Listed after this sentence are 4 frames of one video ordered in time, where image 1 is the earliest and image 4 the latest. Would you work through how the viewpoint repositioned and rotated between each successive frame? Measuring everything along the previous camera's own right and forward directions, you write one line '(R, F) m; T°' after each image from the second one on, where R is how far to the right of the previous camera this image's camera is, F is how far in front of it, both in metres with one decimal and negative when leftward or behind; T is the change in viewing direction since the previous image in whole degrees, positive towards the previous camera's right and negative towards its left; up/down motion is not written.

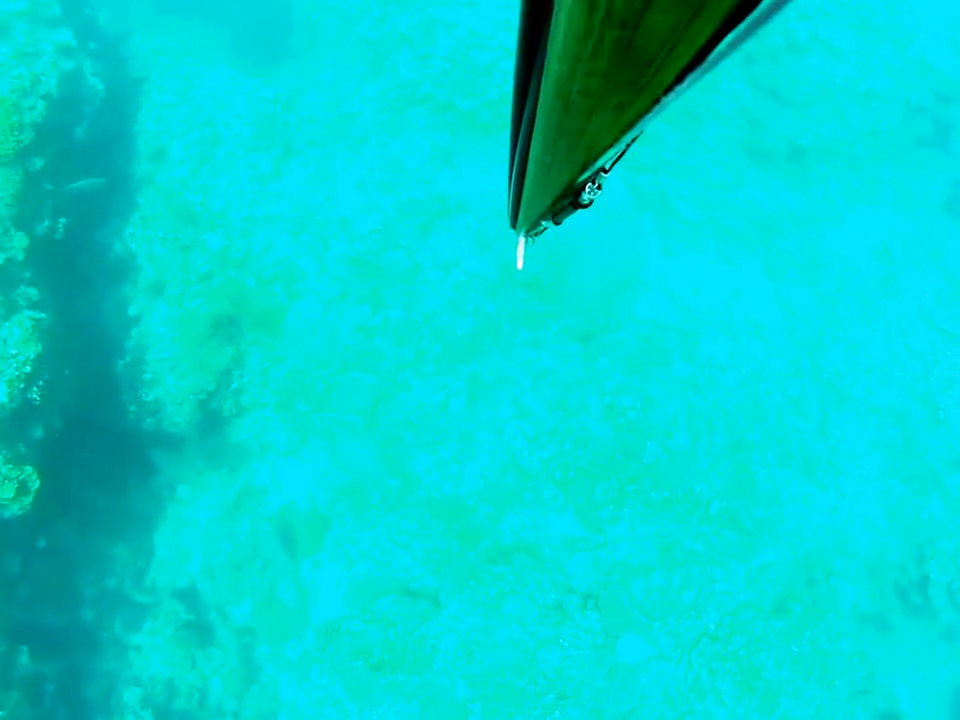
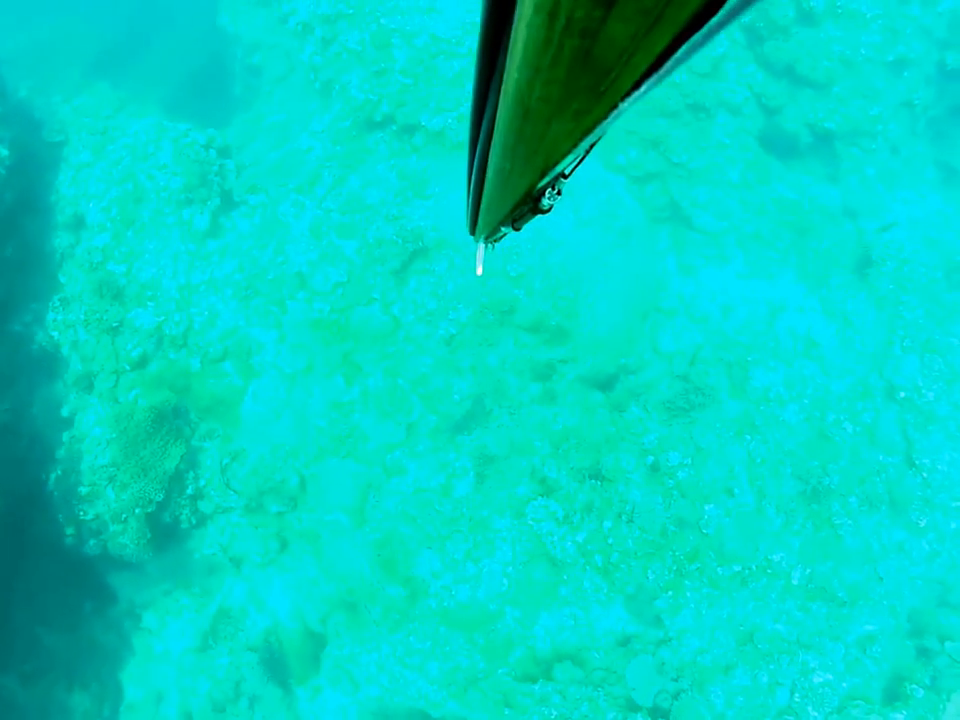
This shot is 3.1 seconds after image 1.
(+0.1, +1.8) m; 0°
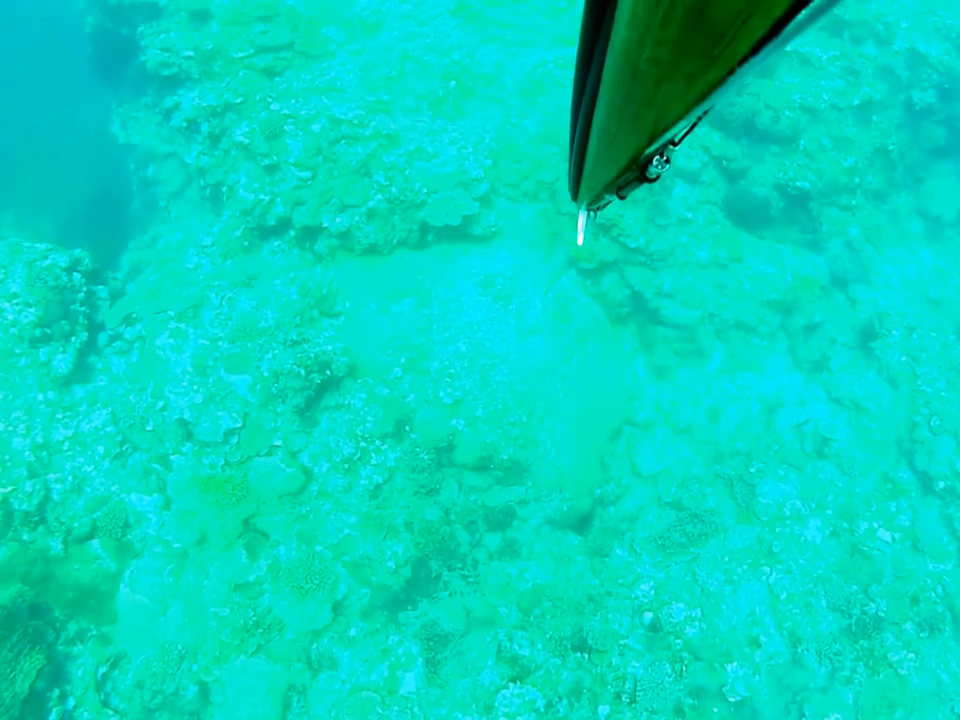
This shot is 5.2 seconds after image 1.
(+0.4, +1.6) m; +1°
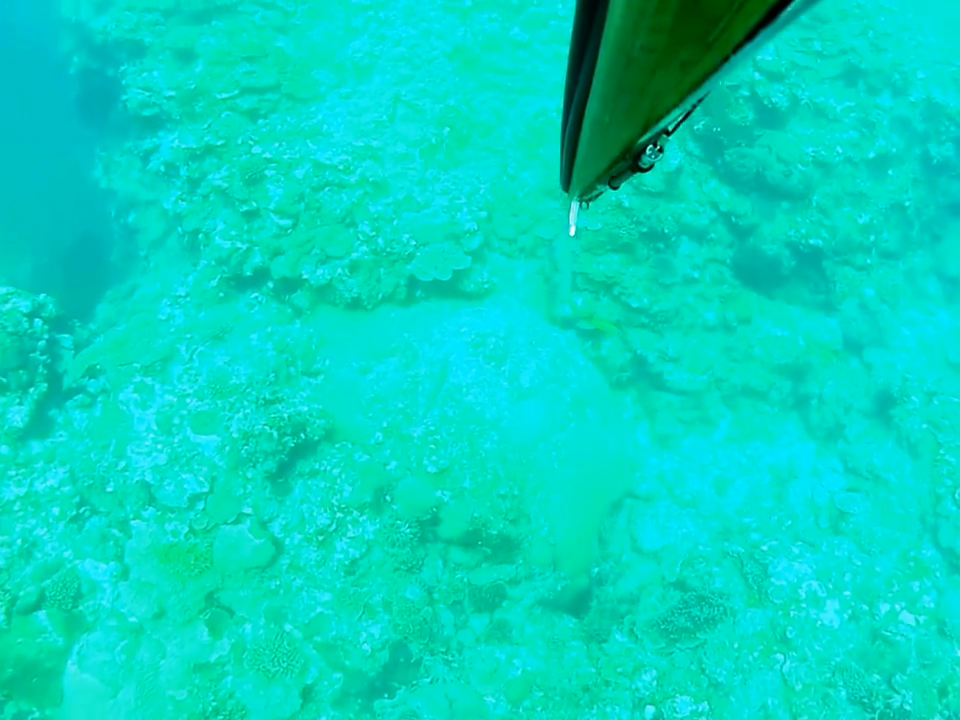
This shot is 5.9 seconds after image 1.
(+0.1, +0.4) m; -1°
